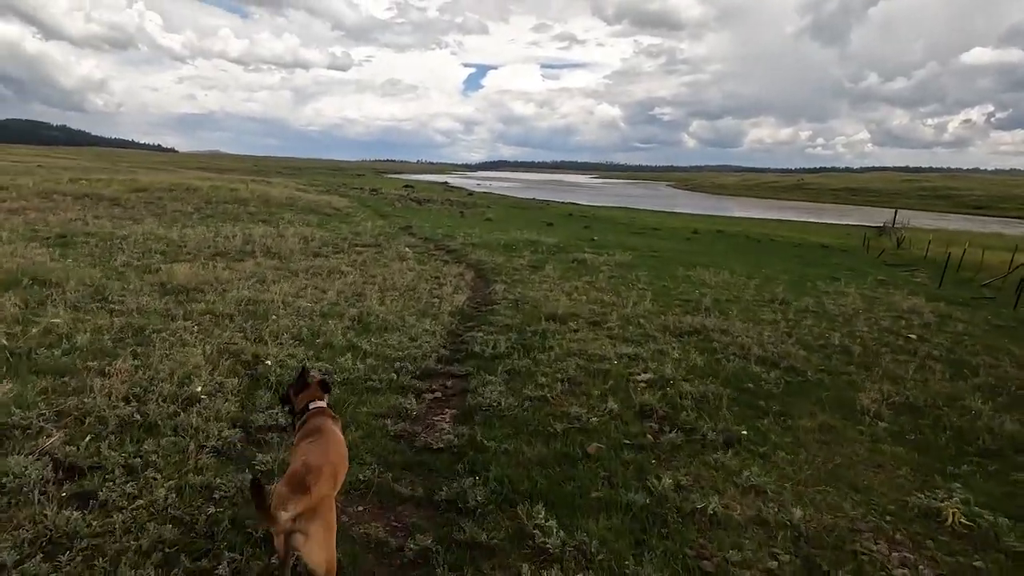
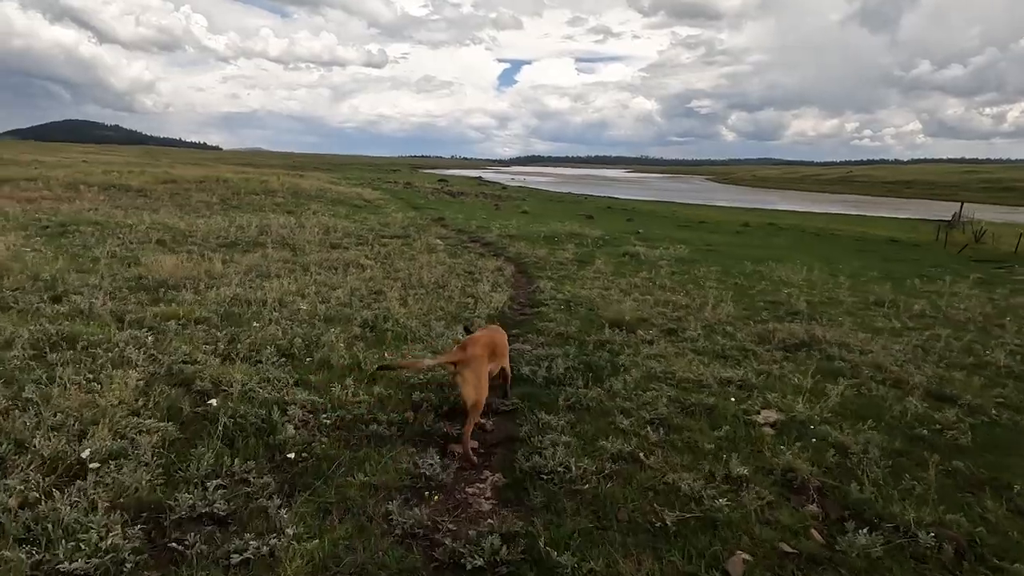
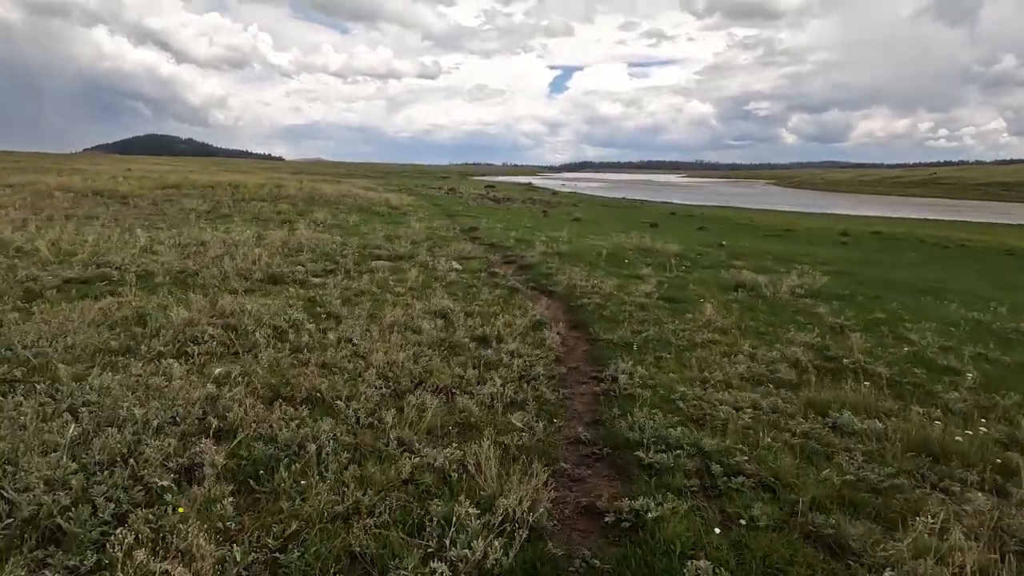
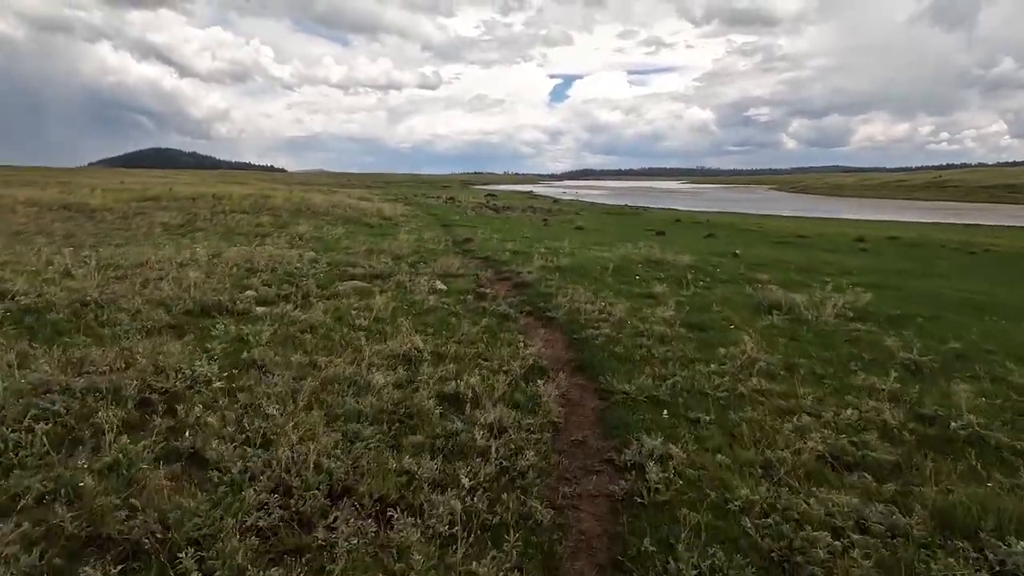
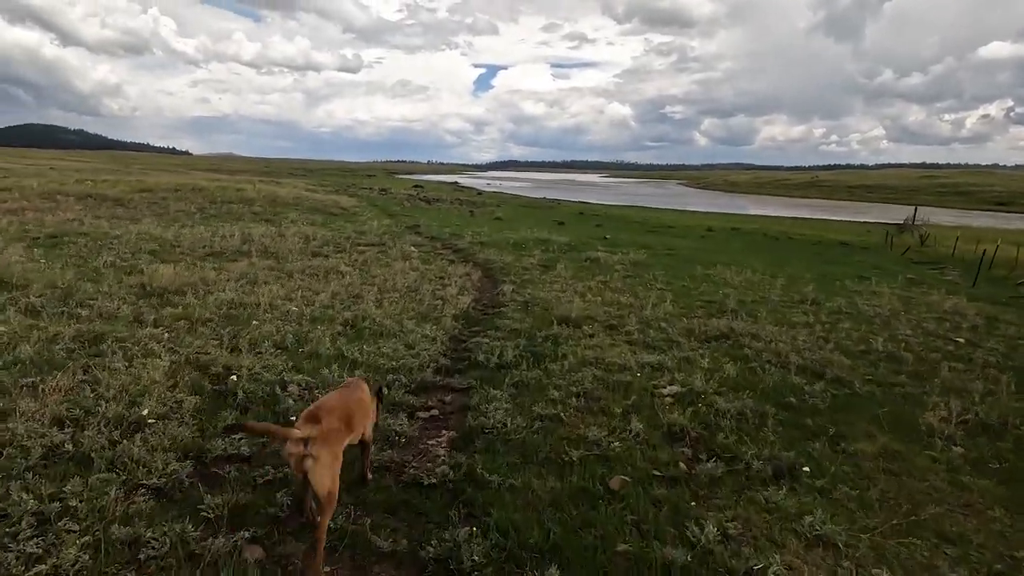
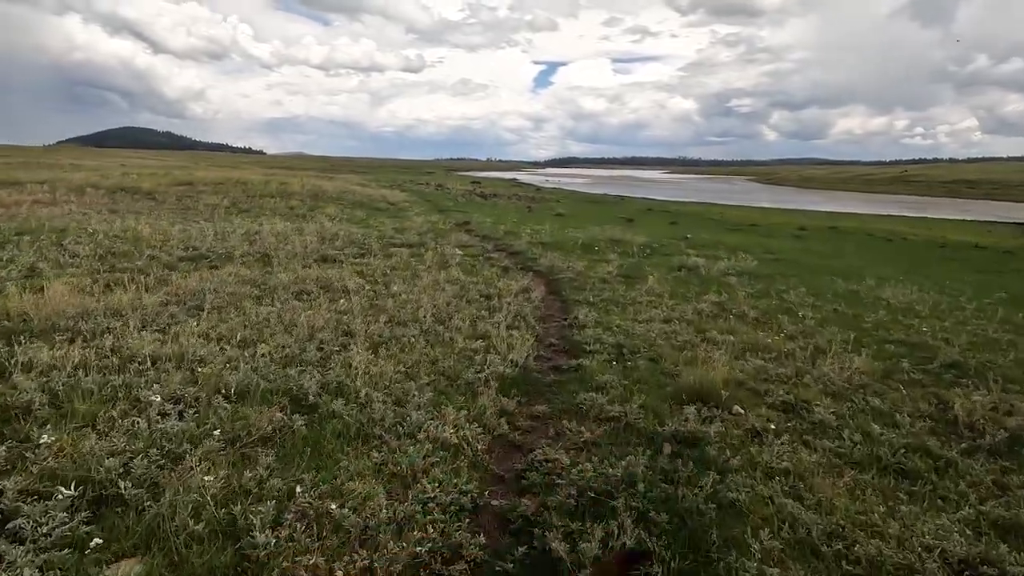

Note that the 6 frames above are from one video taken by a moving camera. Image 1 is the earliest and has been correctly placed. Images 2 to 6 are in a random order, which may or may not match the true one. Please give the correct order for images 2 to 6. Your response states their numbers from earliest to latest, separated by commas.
5, 2, 6, 3, 4
